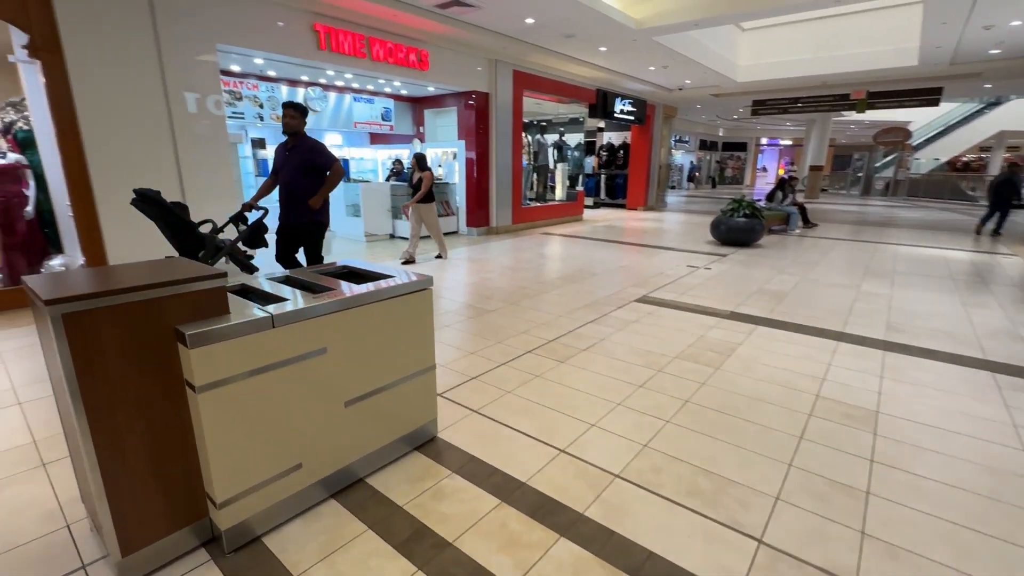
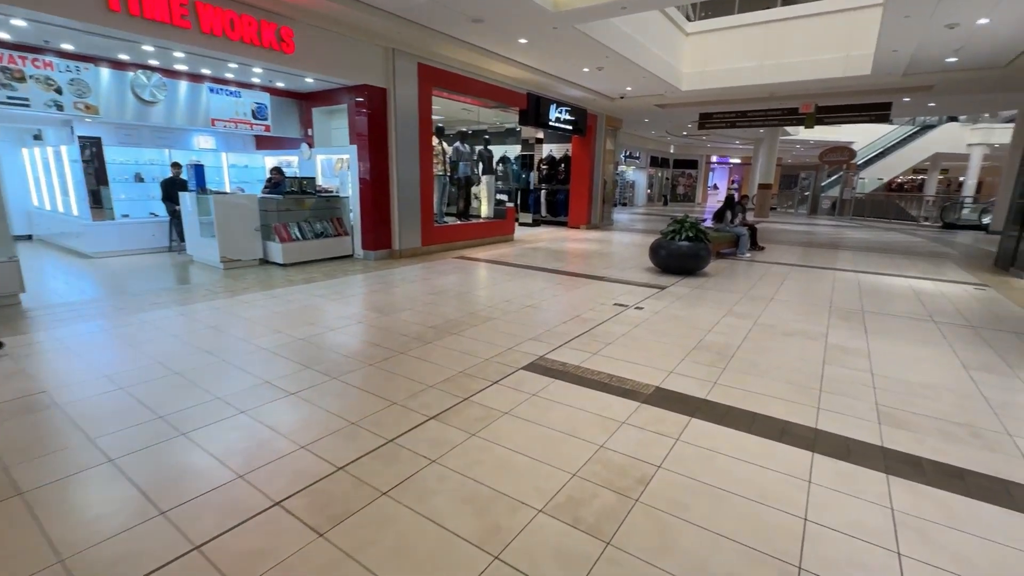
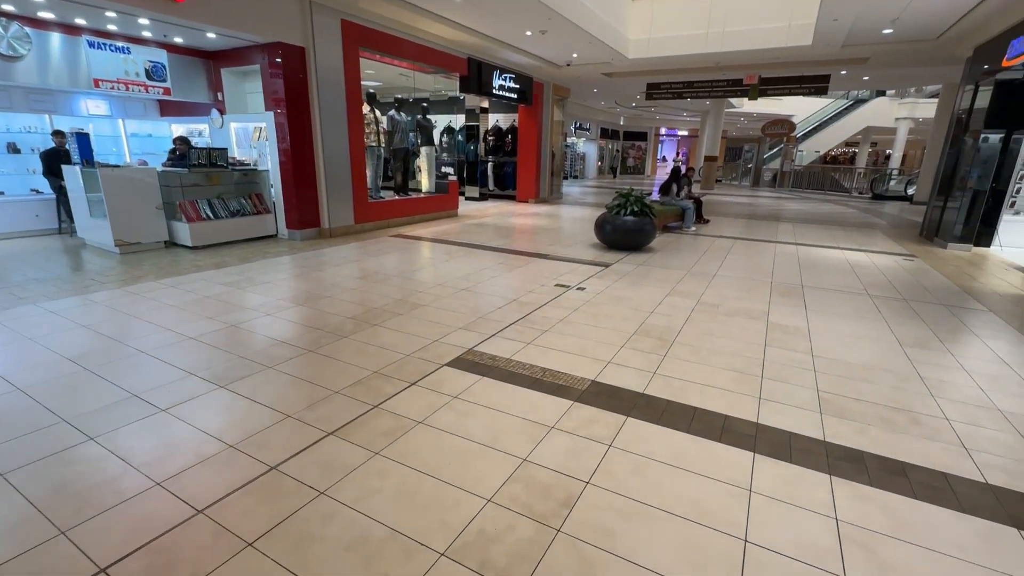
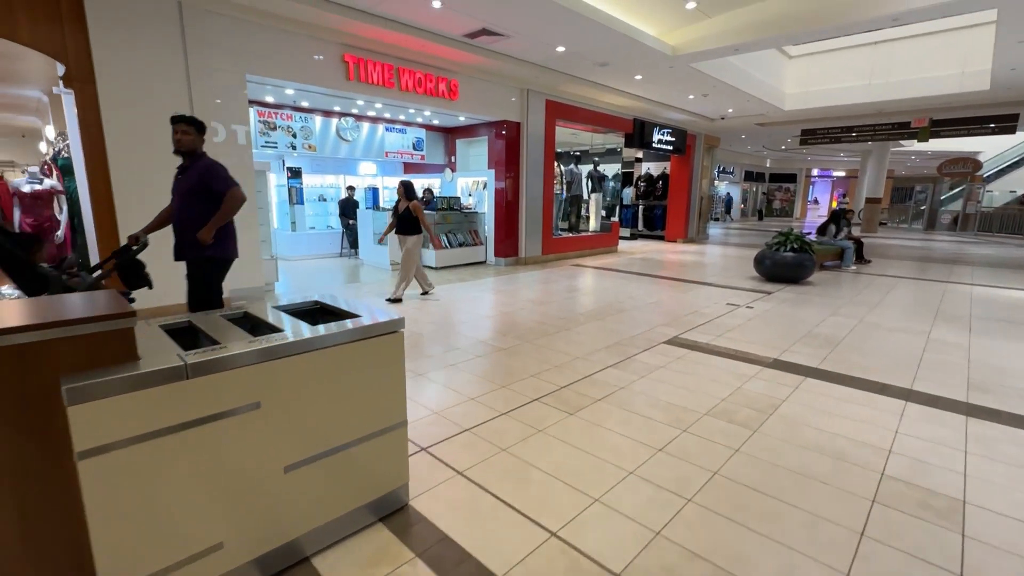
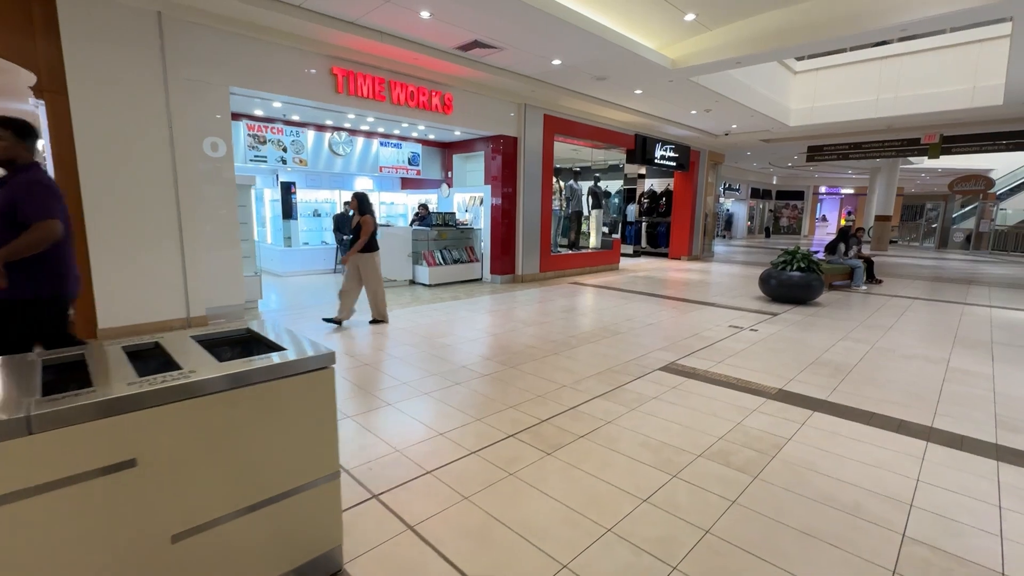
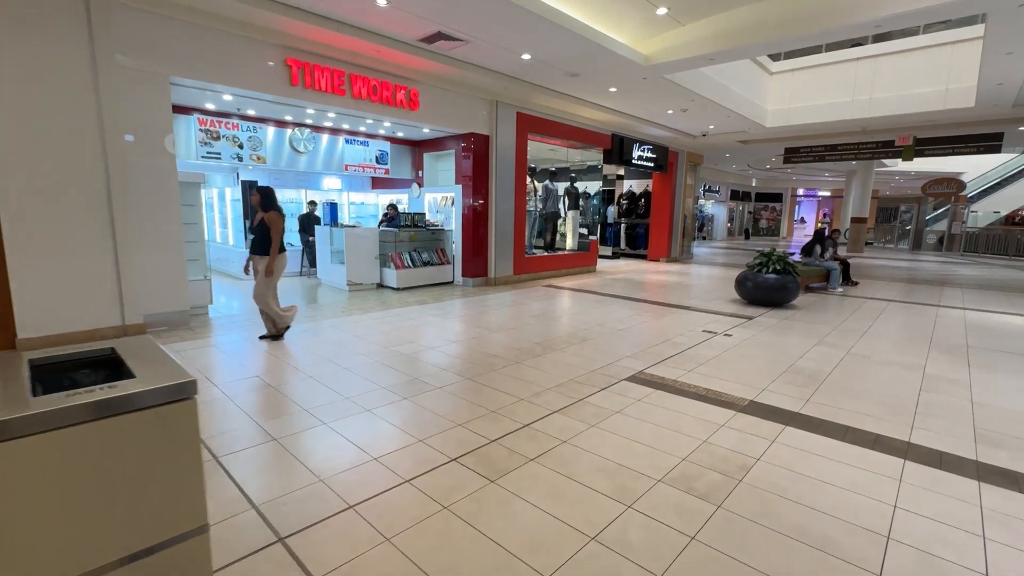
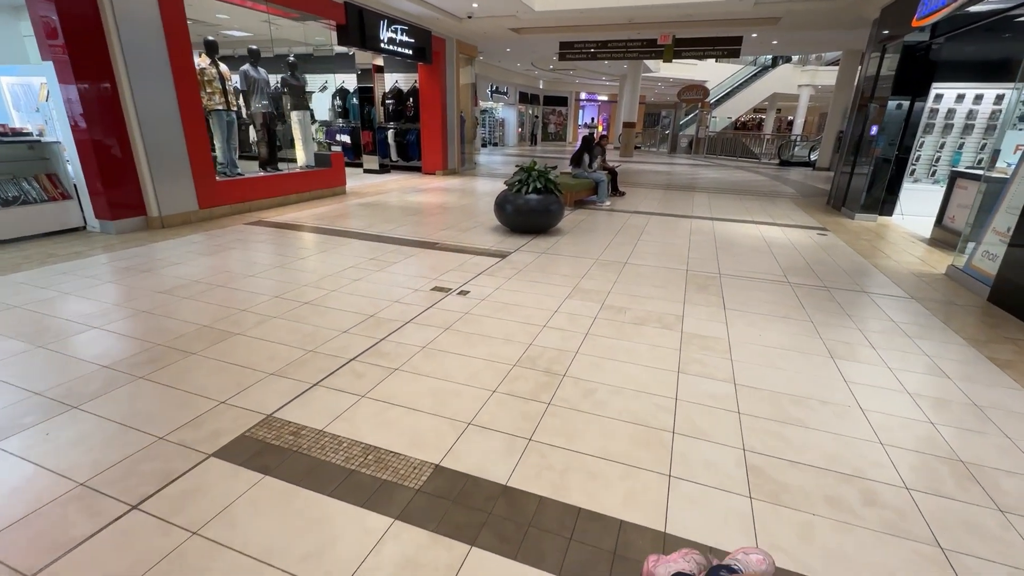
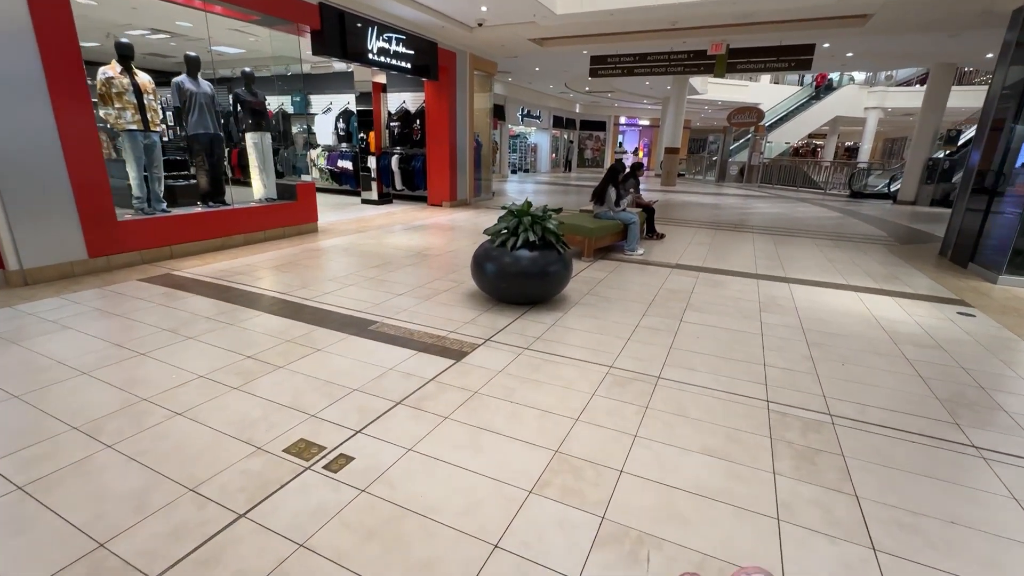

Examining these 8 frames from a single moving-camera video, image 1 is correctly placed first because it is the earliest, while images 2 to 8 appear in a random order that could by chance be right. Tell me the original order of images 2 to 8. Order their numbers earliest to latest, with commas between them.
4, 5, 6, 2, 3, 7, 8
